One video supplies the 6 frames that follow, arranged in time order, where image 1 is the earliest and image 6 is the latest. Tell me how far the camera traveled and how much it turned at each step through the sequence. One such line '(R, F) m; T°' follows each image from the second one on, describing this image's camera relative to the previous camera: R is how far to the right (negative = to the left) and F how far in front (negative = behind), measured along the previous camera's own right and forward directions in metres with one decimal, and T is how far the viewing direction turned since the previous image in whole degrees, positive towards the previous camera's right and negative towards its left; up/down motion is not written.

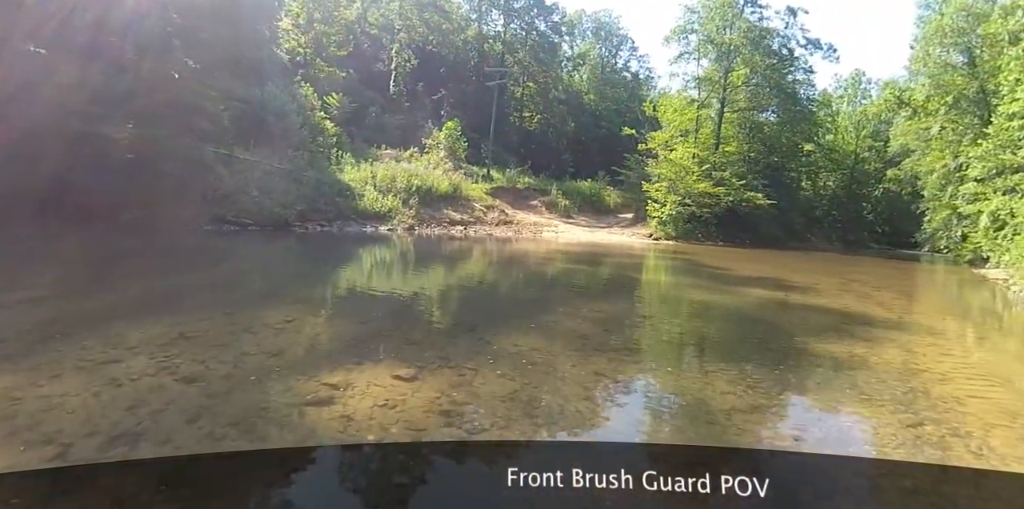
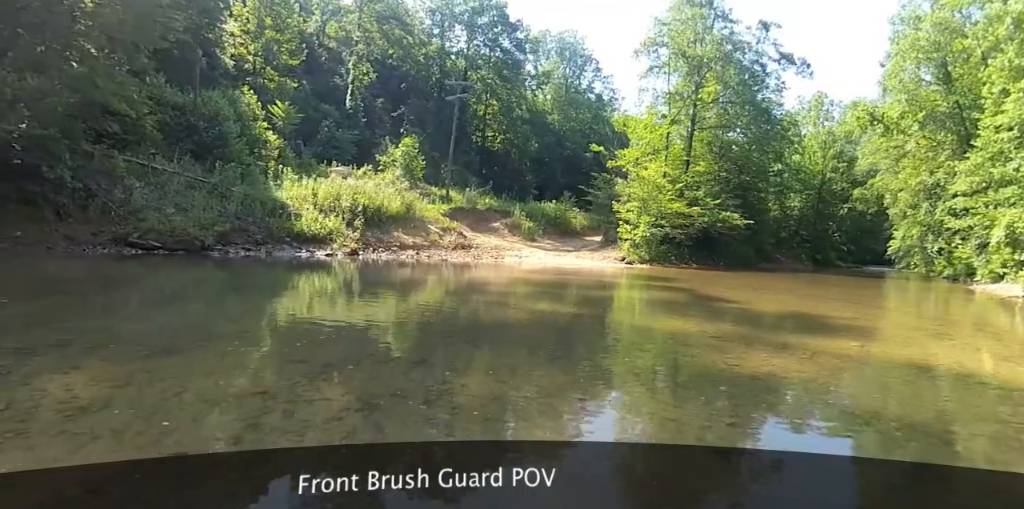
(+0.1, +2.1) m; +4°
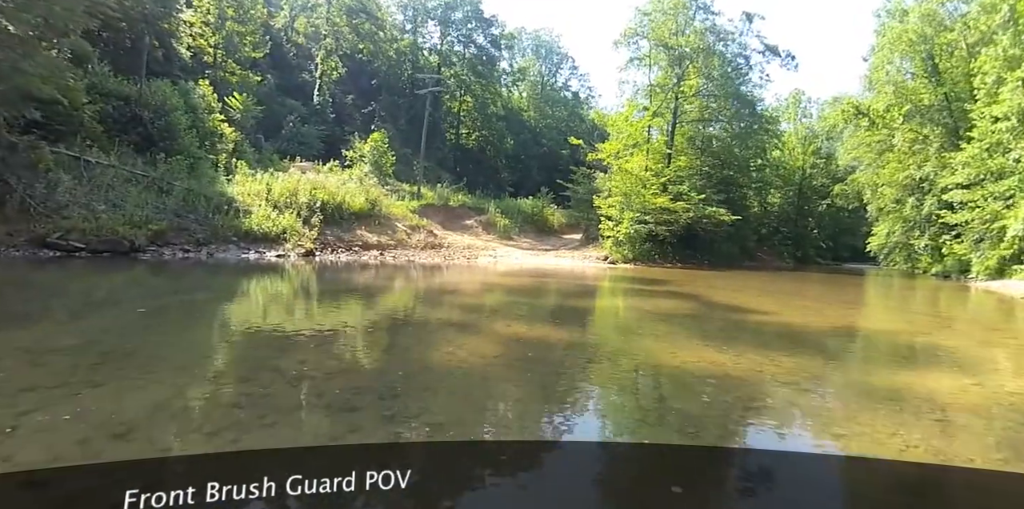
(+0.1, +1.3) m; +2°
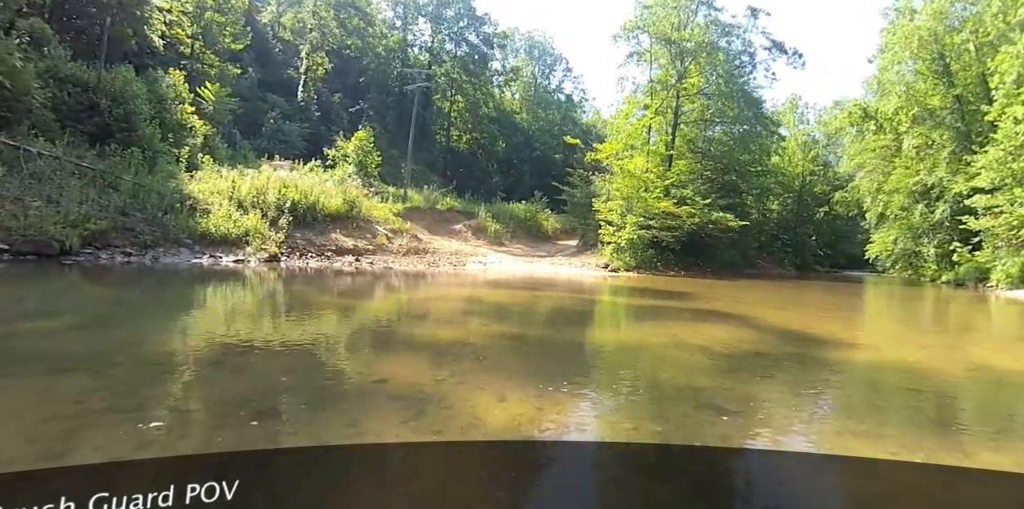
(-0.1, +1.5) m; +1°
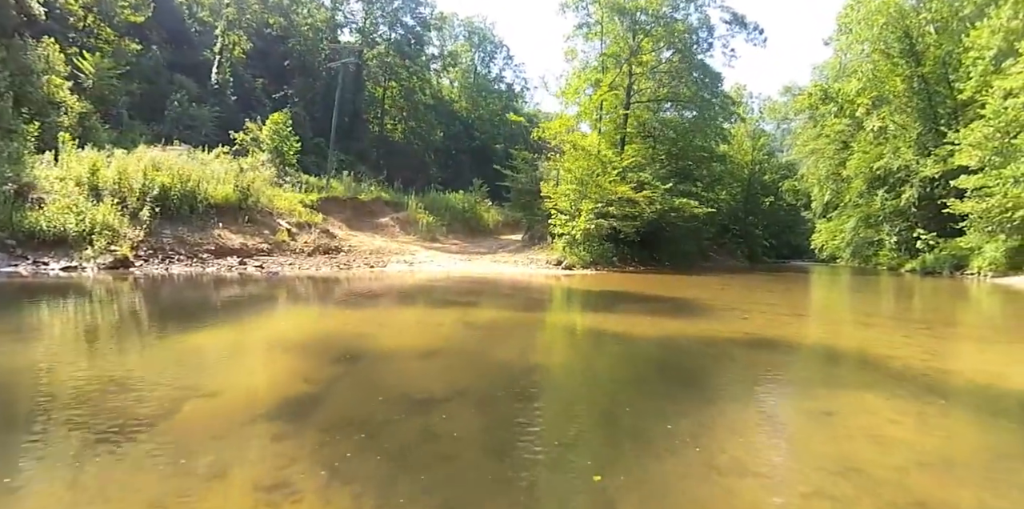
(+0.2, +2.3) m; +5°
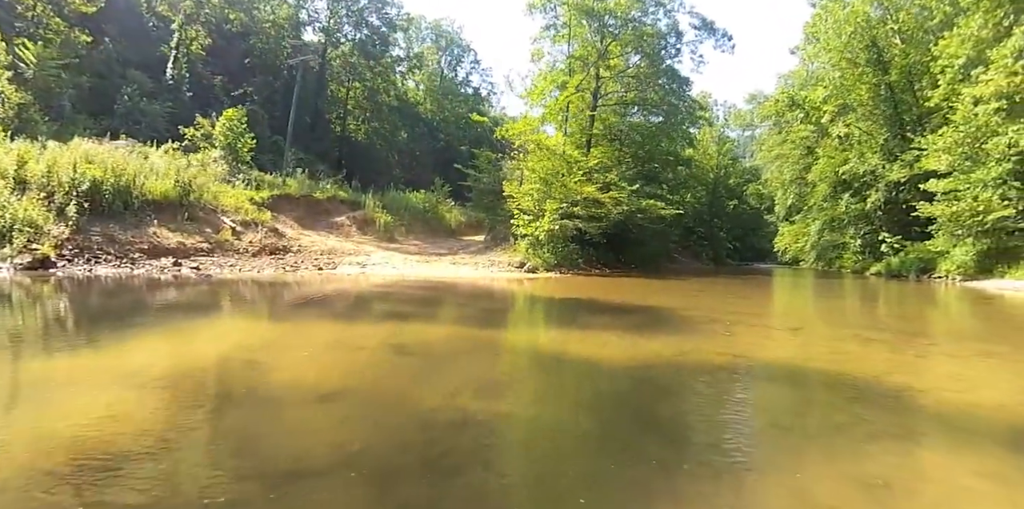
(+0.2, +0.5) m; +3°
